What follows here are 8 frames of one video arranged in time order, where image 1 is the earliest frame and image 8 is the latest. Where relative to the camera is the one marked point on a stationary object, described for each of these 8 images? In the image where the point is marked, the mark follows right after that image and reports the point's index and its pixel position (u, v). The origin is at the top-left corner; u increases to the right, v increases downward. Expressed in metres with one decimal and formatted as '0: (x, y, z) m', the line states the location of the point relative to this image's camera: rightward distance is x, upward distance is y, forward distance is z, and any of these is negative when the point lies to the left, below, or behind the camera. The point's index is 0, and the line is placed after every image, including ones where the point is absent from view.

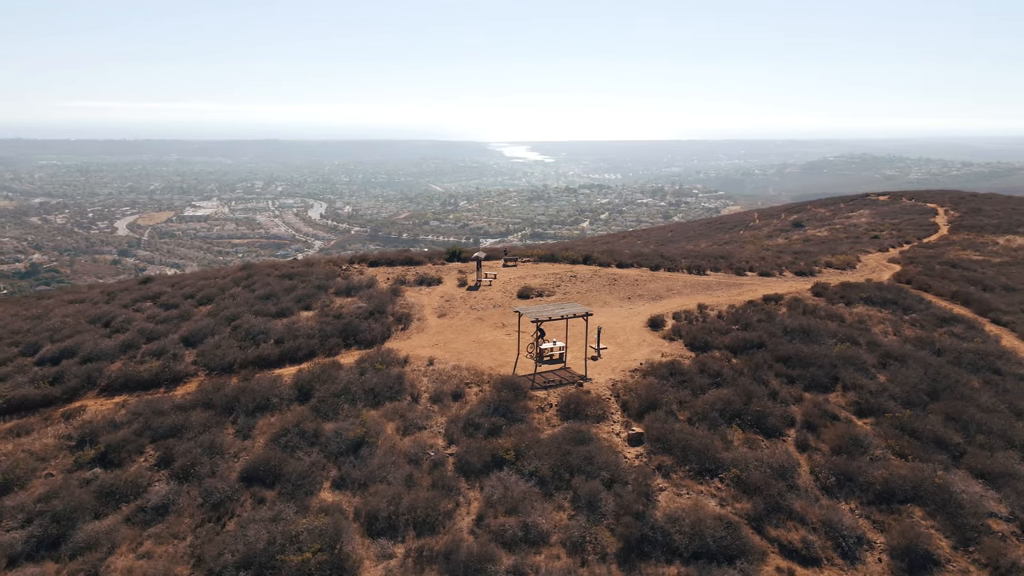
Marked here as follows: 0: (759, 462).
0: (+3.8, -2.7, +11.2) m
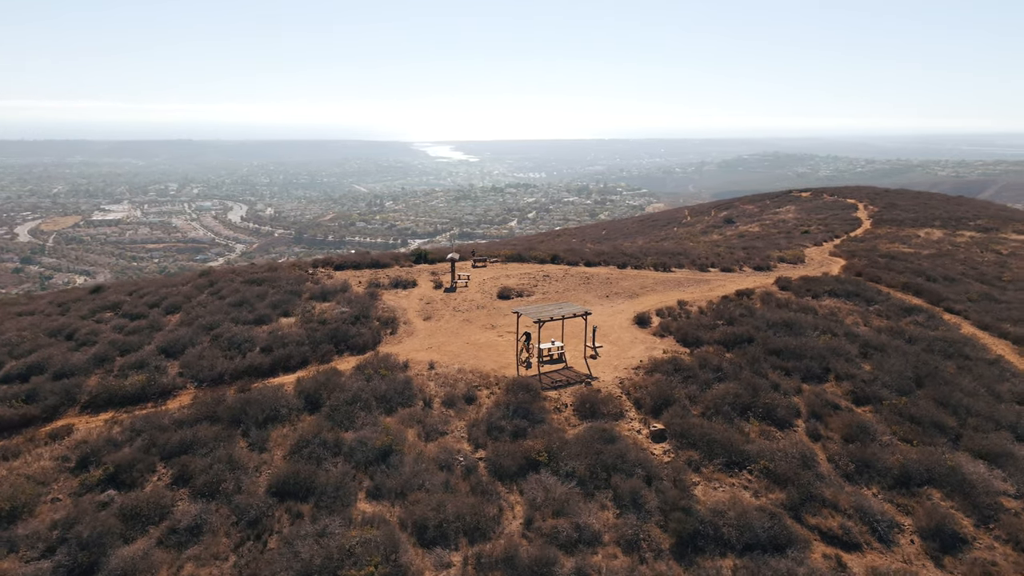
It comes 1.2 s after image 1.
0: (+4.3, -2.6, +11.6) m
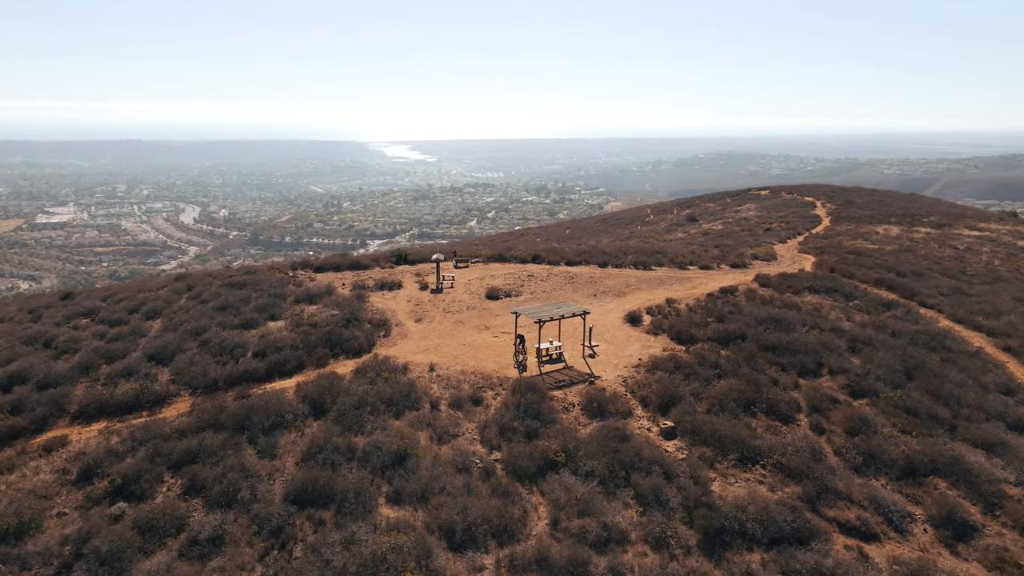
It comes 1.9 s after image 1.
0: (+4.5, -2.6, +11.8) m
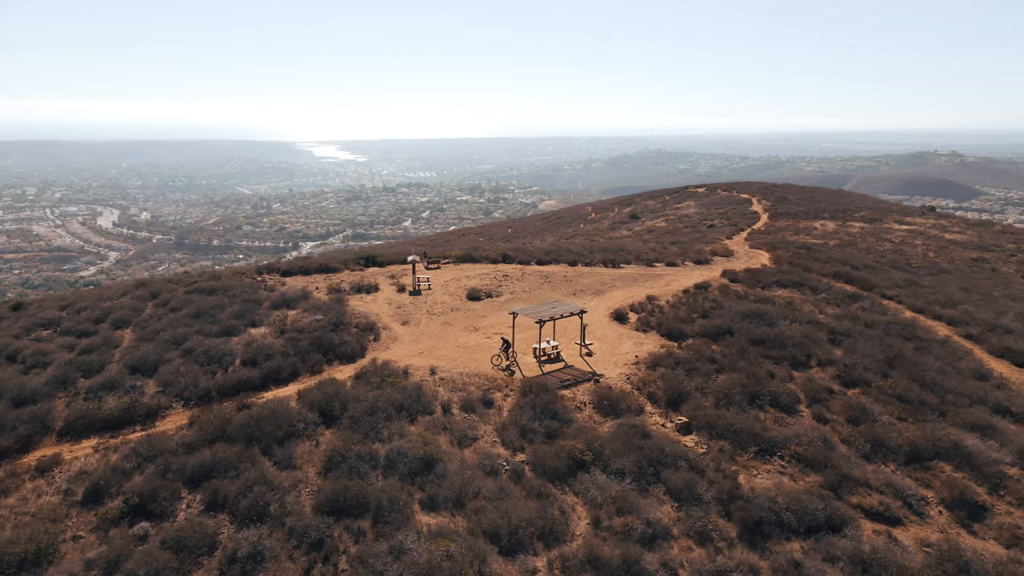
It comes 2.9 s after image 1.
0: (+4.9, -2.5, +12.2) m
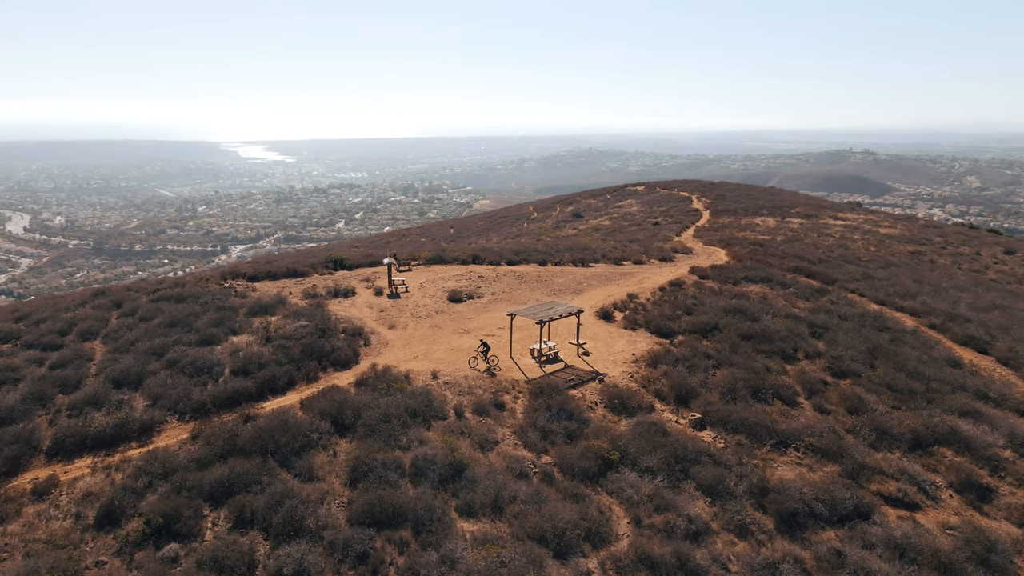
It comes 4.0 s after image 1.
0: (+5.2, -2.4, +12.5) m
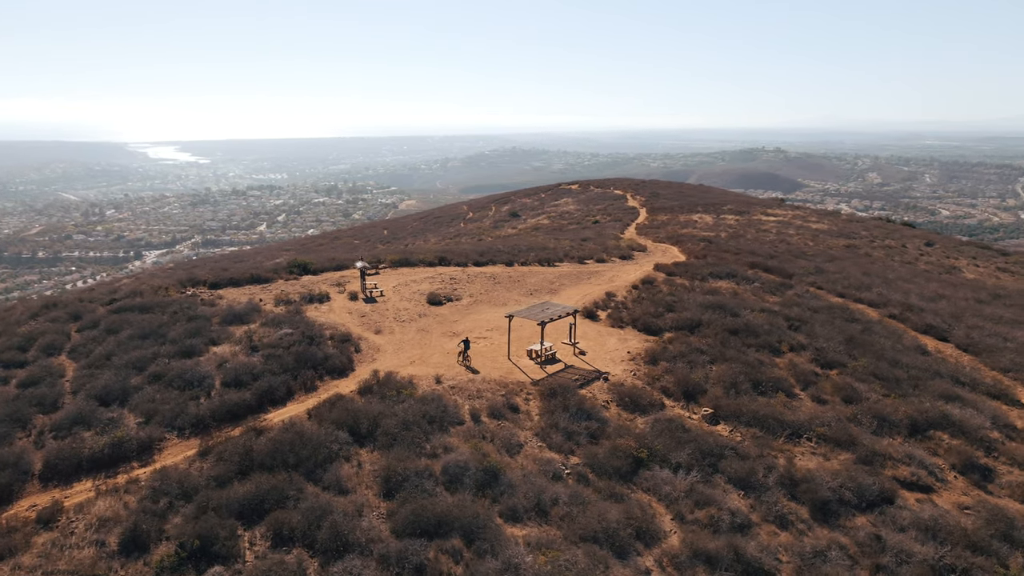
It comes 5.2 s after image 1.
0: (+5.5, -2.3, +13.0) m
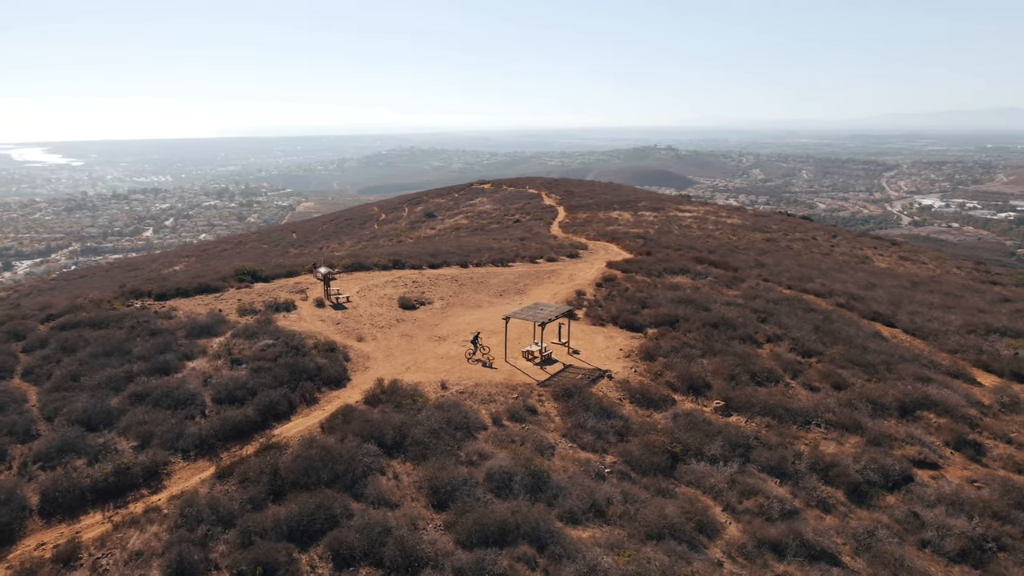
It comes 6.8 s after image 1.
0: (+5.8, -2.2, +13.7) m
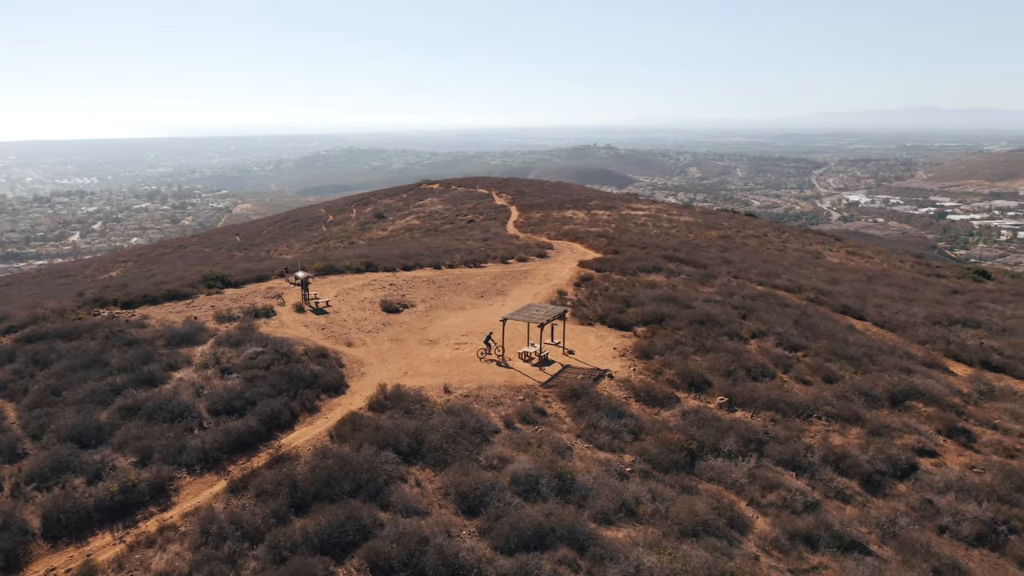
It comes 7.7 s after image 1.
0: (+6.0, -2.1, +14.1) m
